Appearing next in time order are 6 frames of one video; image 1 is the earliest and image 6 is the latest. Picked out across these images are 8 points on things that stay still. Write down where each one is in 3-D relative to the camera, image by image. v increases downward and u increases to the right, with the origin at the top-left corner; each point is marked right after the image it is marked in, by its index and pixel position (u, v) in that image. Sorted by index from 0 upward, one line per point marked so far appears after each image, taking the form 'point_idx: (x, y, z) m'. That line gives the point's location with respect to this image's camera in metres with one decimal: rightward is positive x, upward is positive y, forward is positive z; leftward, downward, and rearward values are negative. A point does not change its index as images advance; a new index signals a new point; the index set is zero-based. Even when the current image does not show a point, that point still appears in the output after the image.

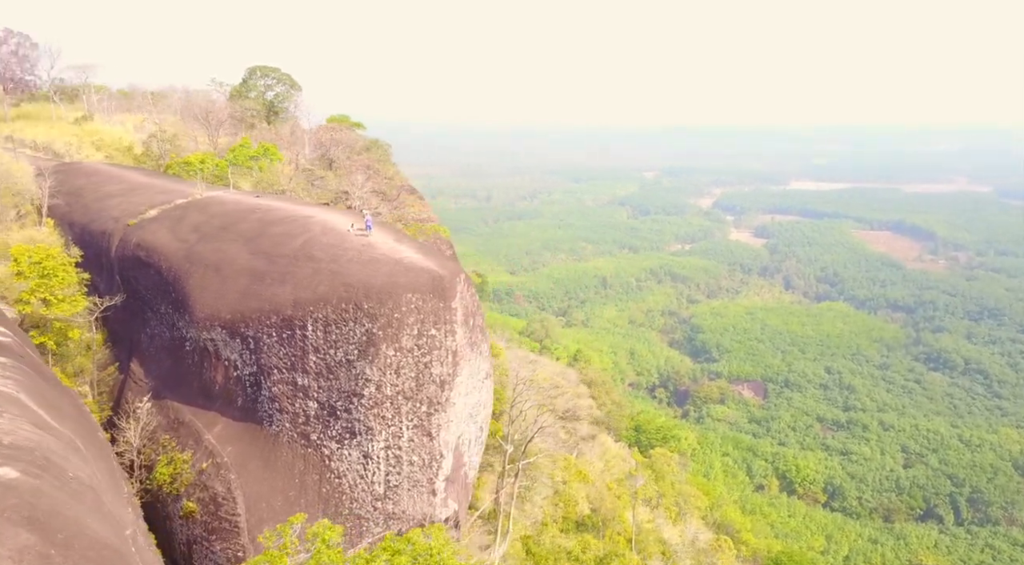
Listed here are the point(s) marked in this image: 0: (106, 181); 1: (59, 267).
0: (-9.8, +2.5, +18.8) m
1: (-8.2, +0.3, +14.0) m
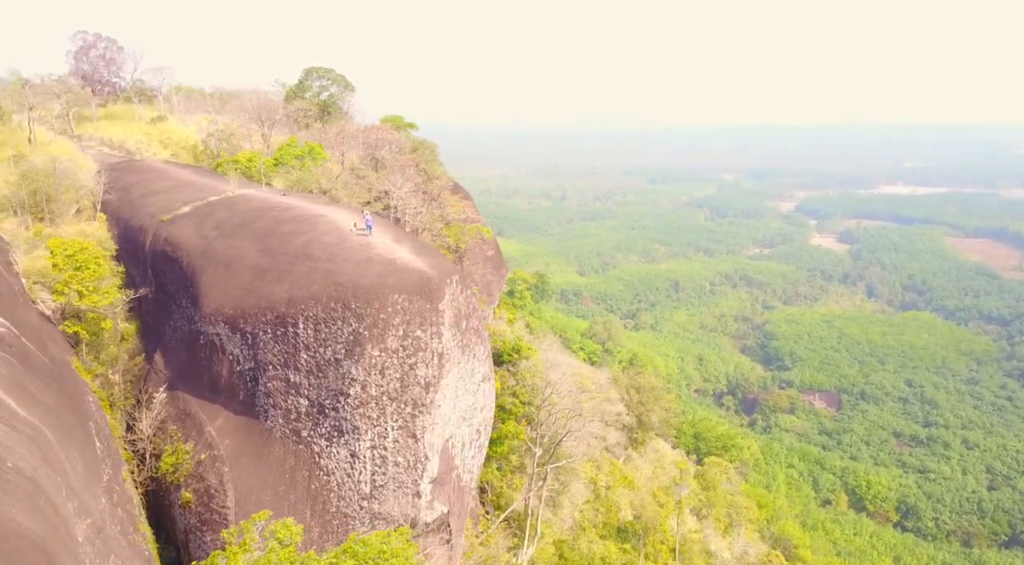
0: (-9.0, +2.7, +19.7) m
1: (-7.9, +0.4, +14.7) m
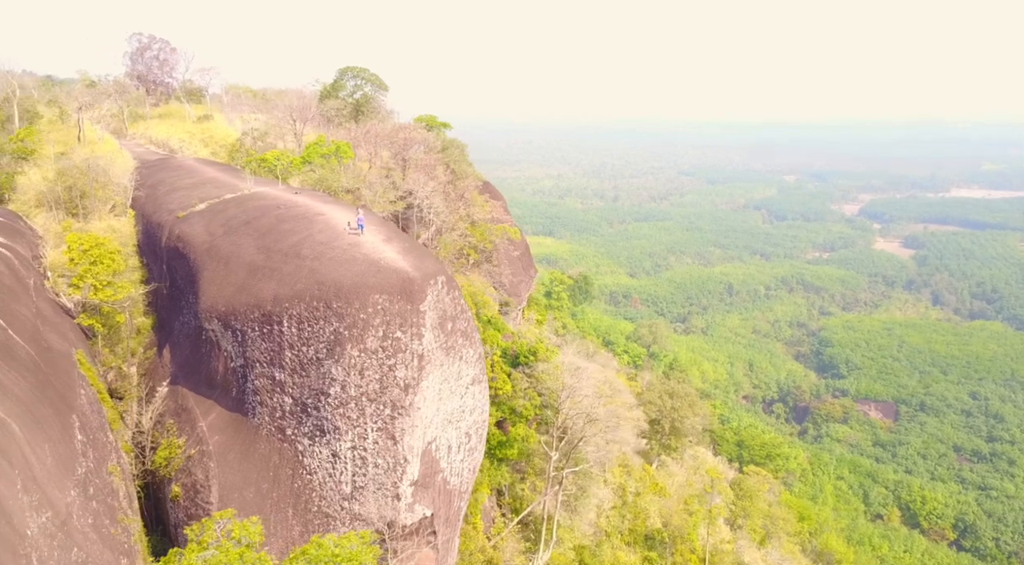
0: (-8.5, +2.8, +20.1) m
1: (-7.8, +0.5, +15.0) m
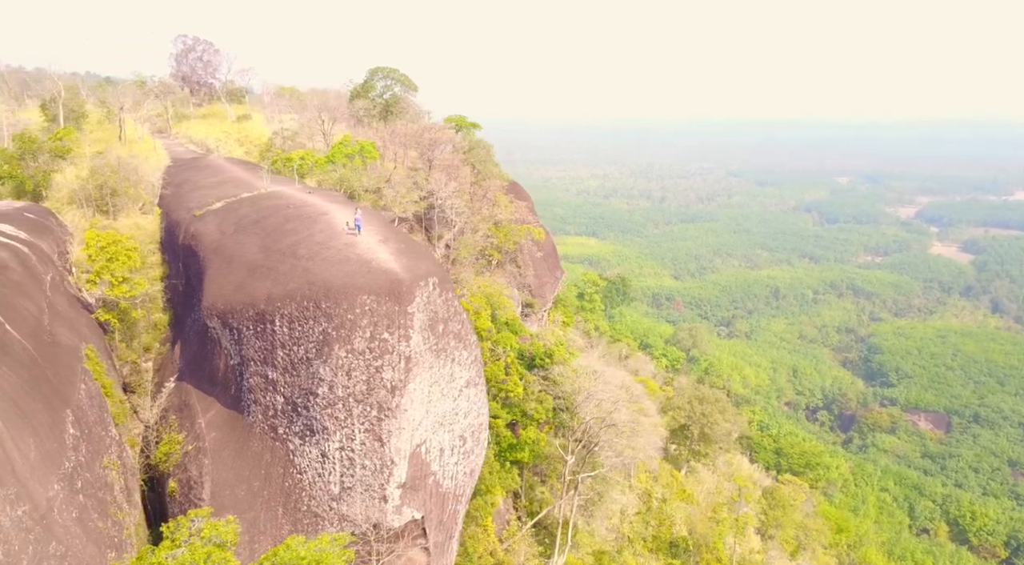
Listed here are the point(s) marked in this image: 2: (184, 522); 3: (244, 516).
0: (-8.0, +2.9, +20.5) m
1: (-7.7, +0.6, +15.4) m
2: (-4.0, -3.0, +9.7) m
3: (-3.8, -3.3, +10.9) m
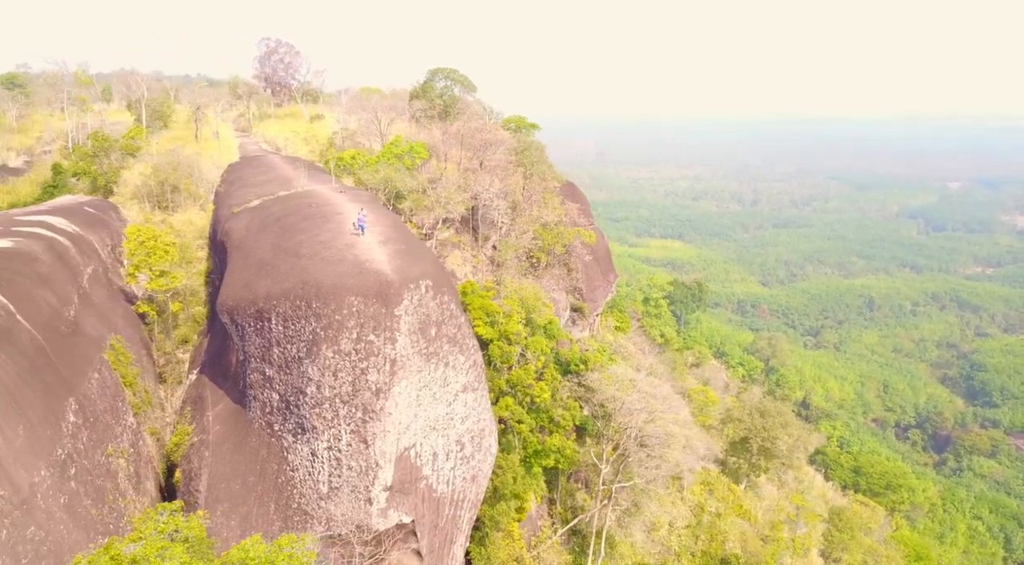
0: (-6.8, +3.0, +21.1) m
1: (-7.1, +0.7, +16.0) m
2: (-4.3, -3.0, +10.0) m
3: (-3.9, -3.2, +11.1) m
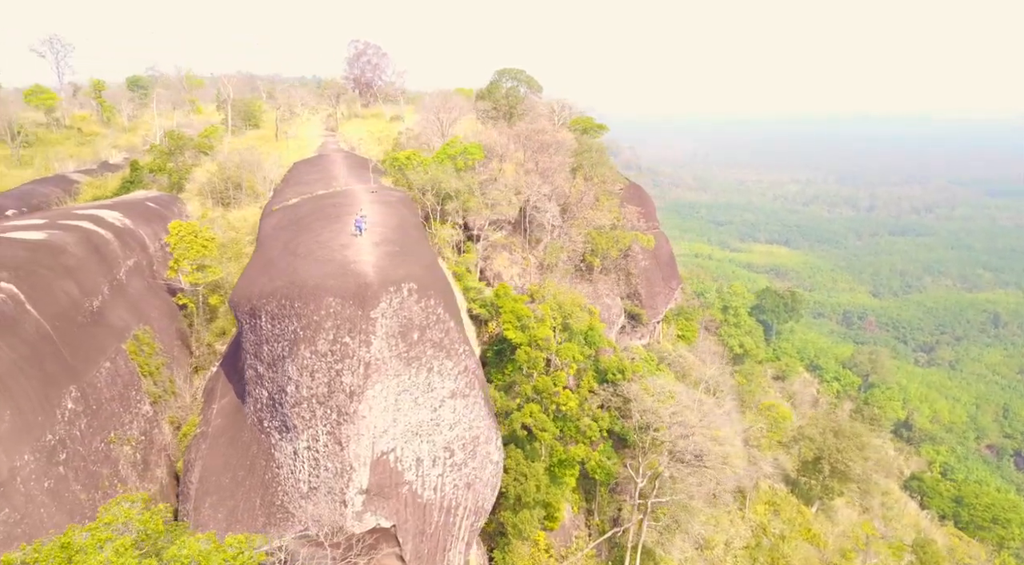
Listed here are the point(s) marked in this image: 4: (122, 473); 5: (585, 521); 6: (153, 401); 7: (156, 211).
0: (-5.5, +3.1, +21.5) m
1: (-6.5, +0.9, +16.6) m
2: (-4.7, -2.9, +10.2) m
3: (-4.1, -3.2, +11.3) m
4: (-5.9, -3.0, +12.2) m
5: (+1.8, -6.0, +19.5) m
6: (-6.2, -2.0, +13.5) m
7: (-8.6, +1.7, +18.7) m
